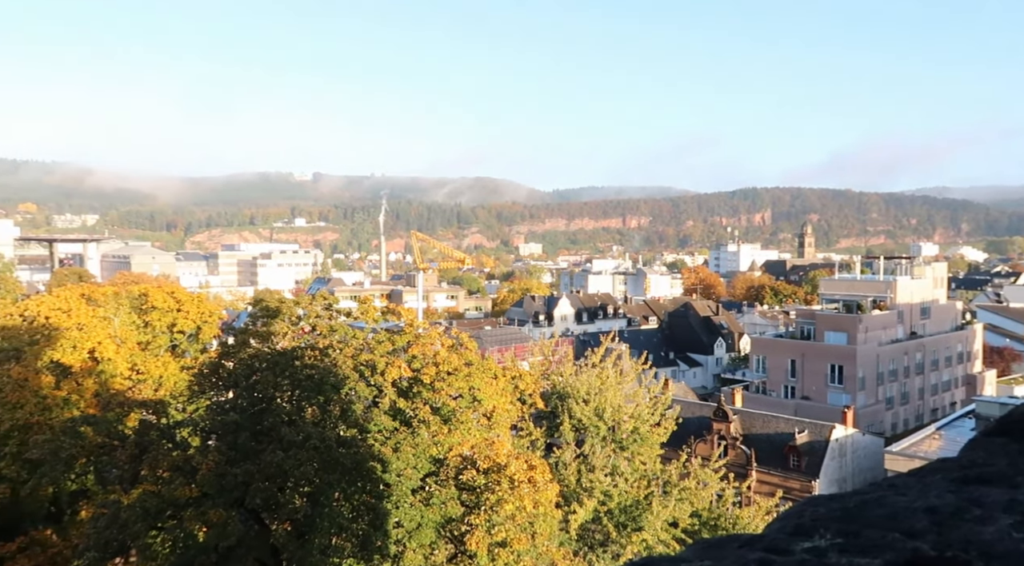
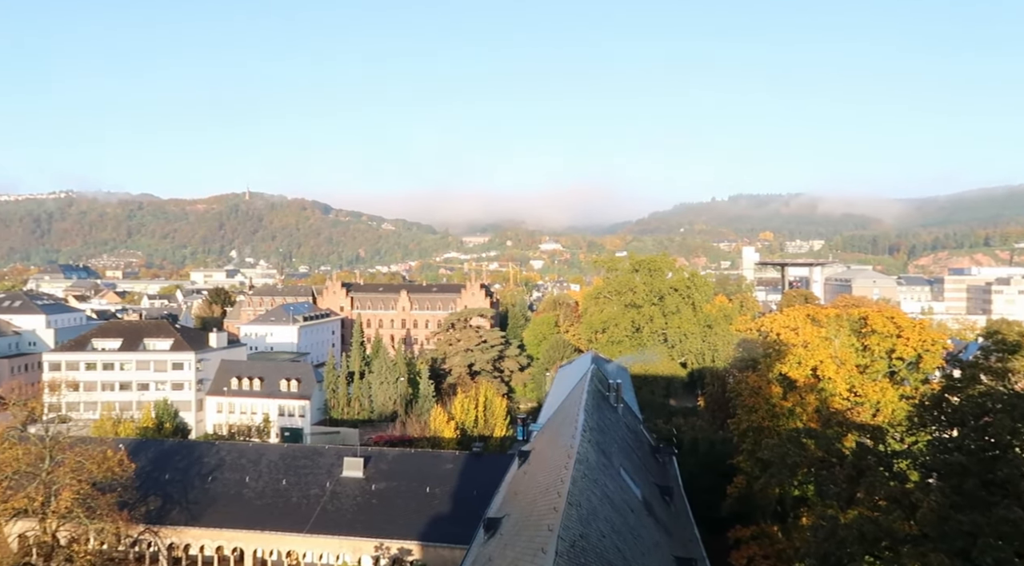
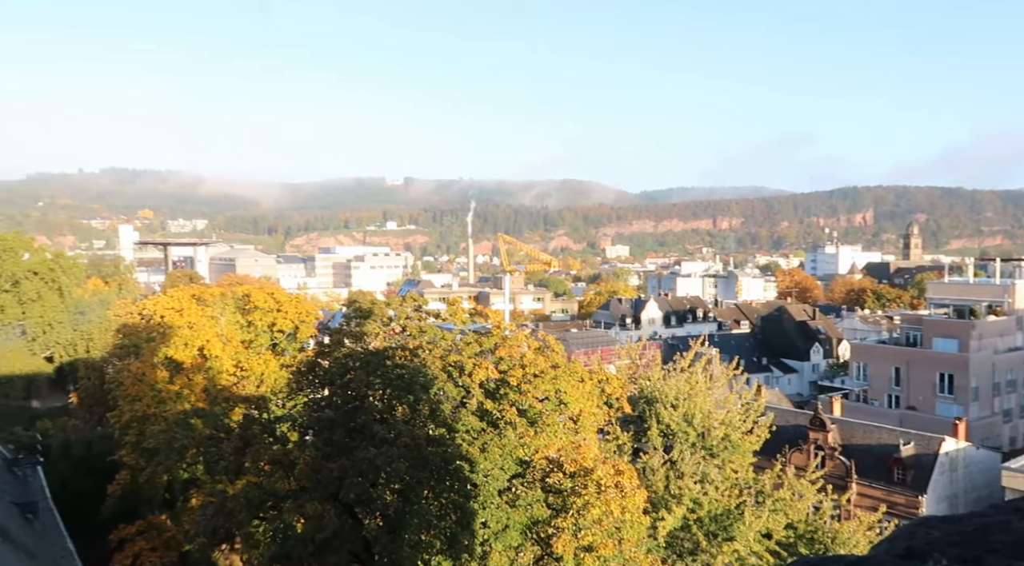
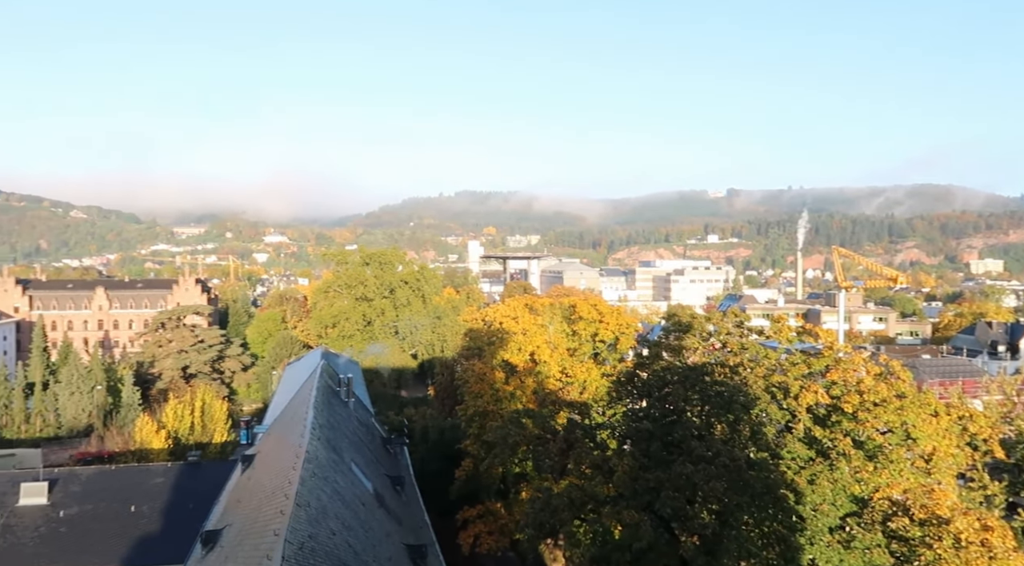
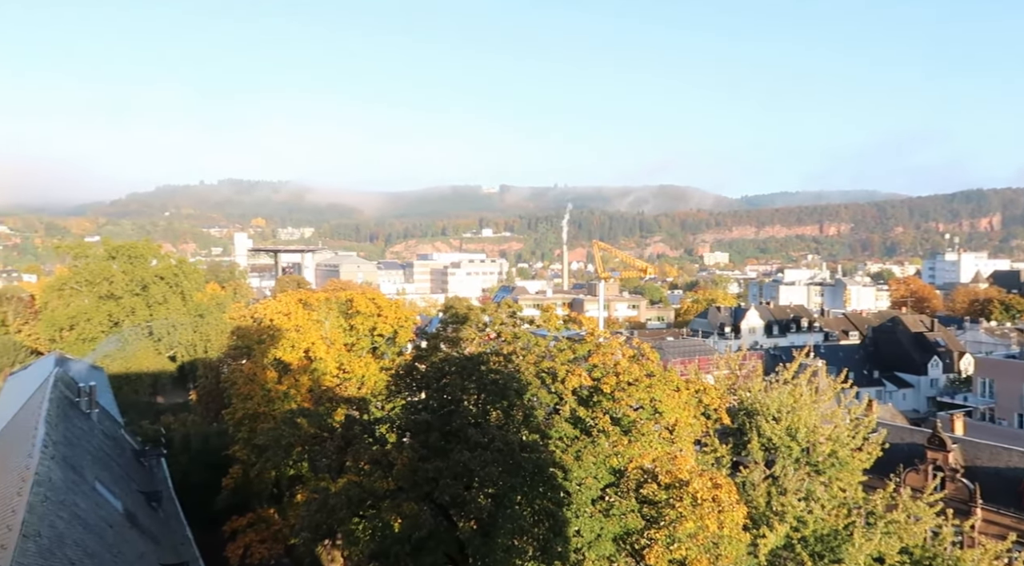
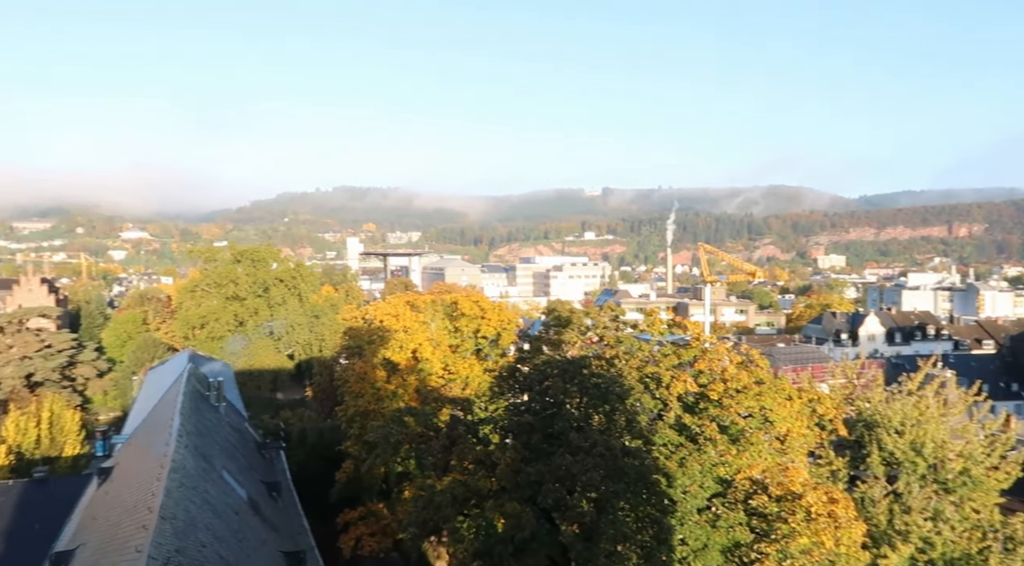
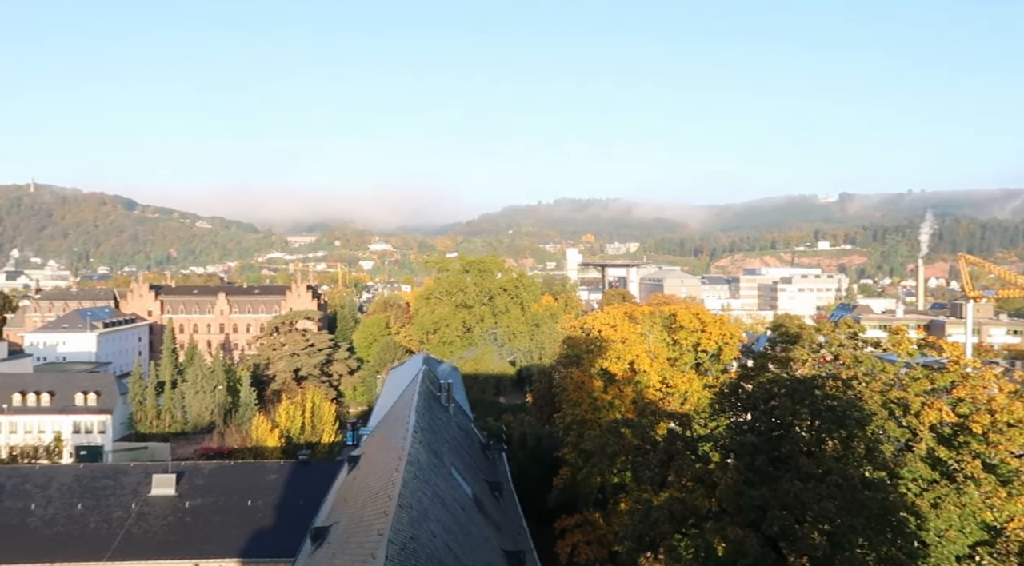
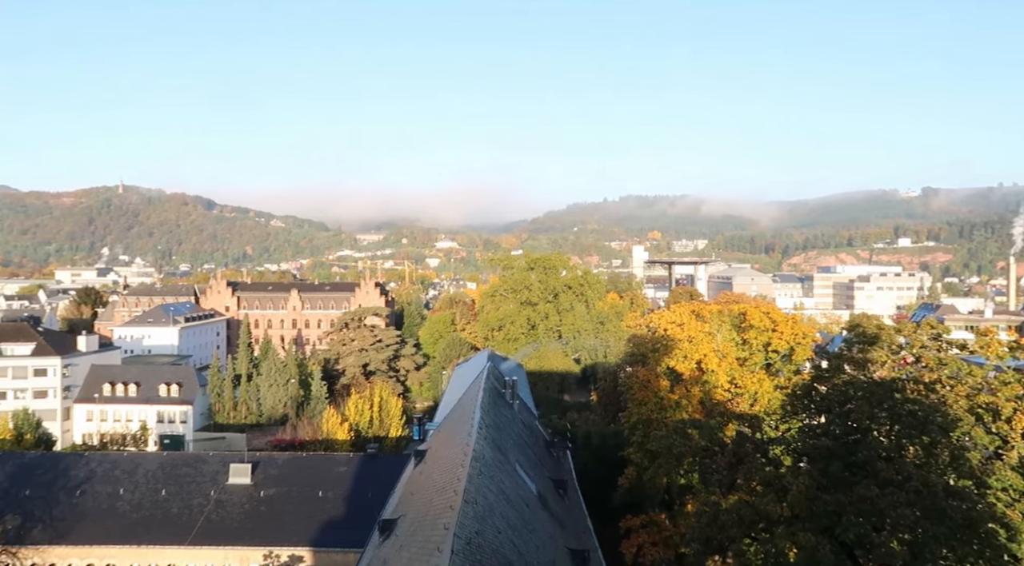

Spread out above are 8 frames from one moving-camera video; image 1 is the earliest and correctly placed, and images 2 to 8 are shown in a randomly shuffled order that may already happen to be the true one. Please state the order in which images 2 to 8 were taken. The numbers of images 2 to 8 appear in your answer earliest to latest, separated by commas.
3, 5, 6, 4, 7, 8, 2
